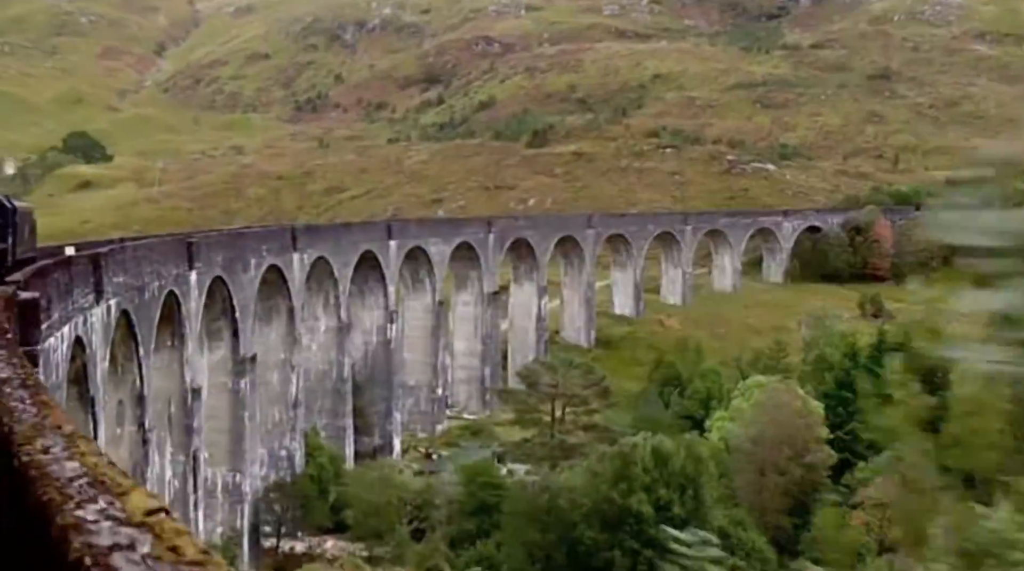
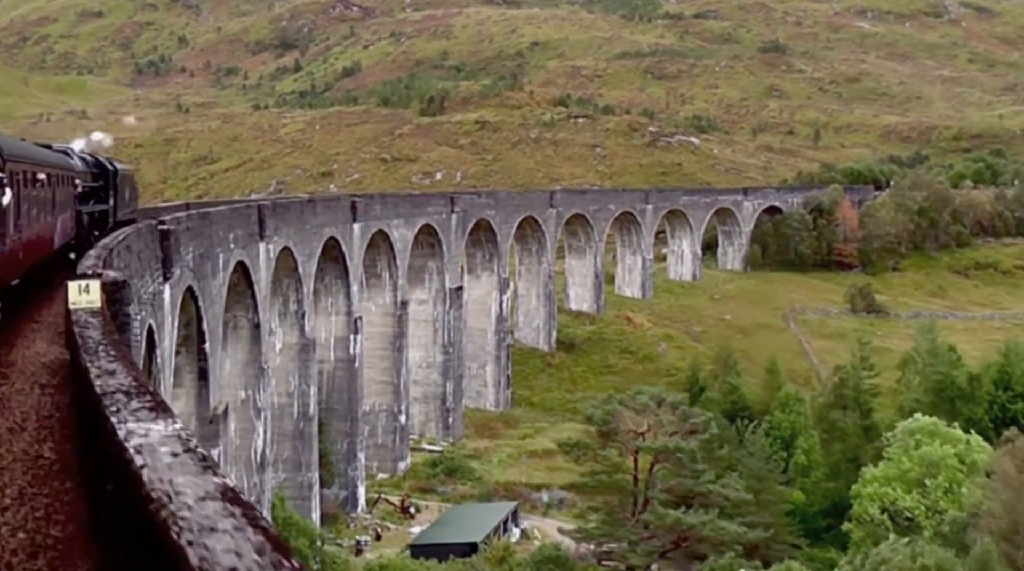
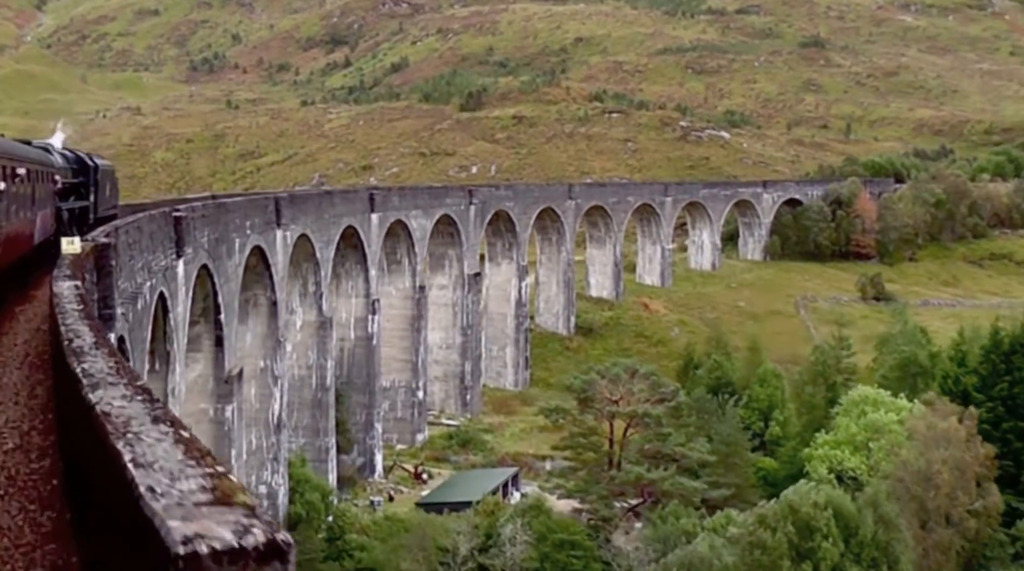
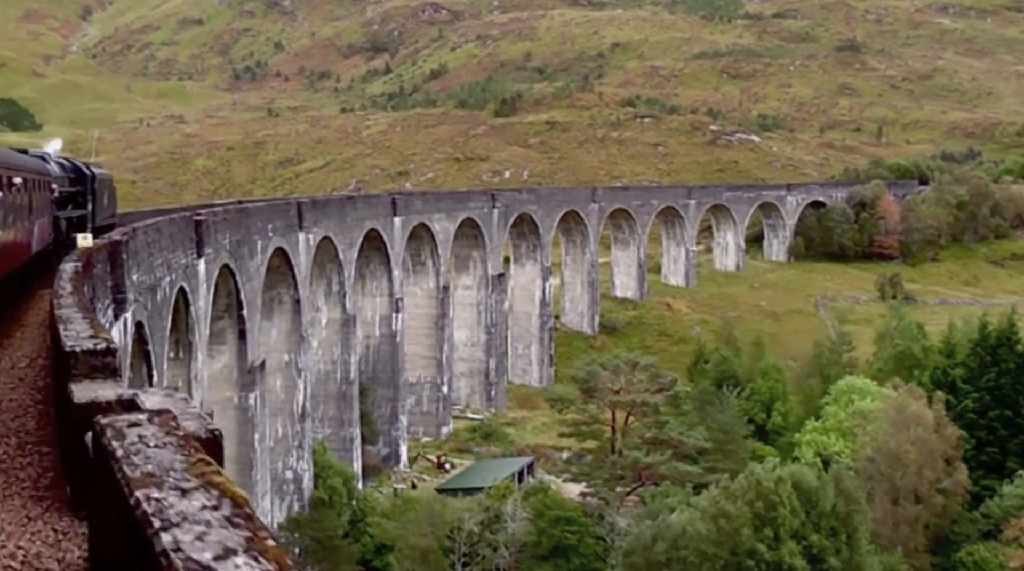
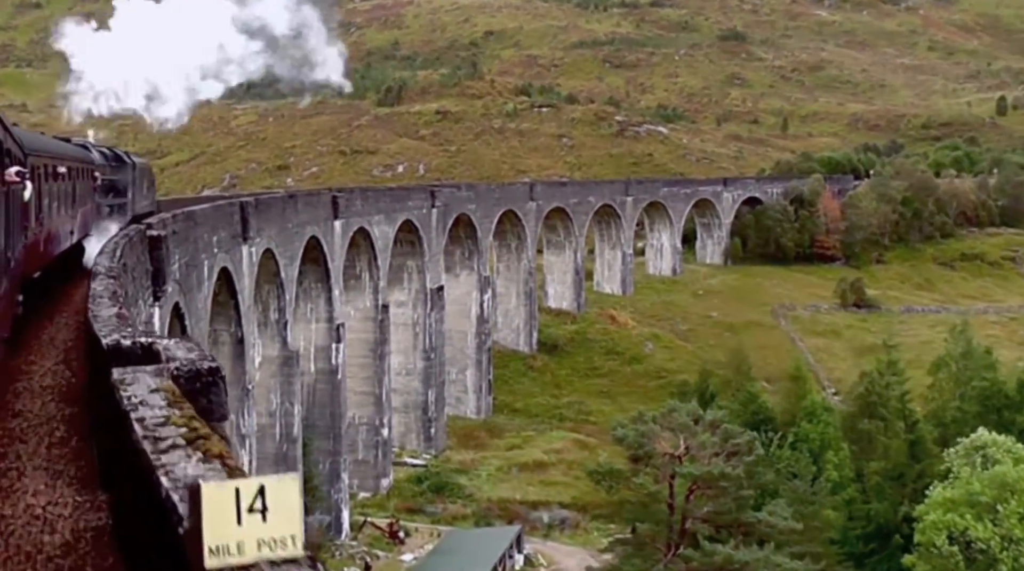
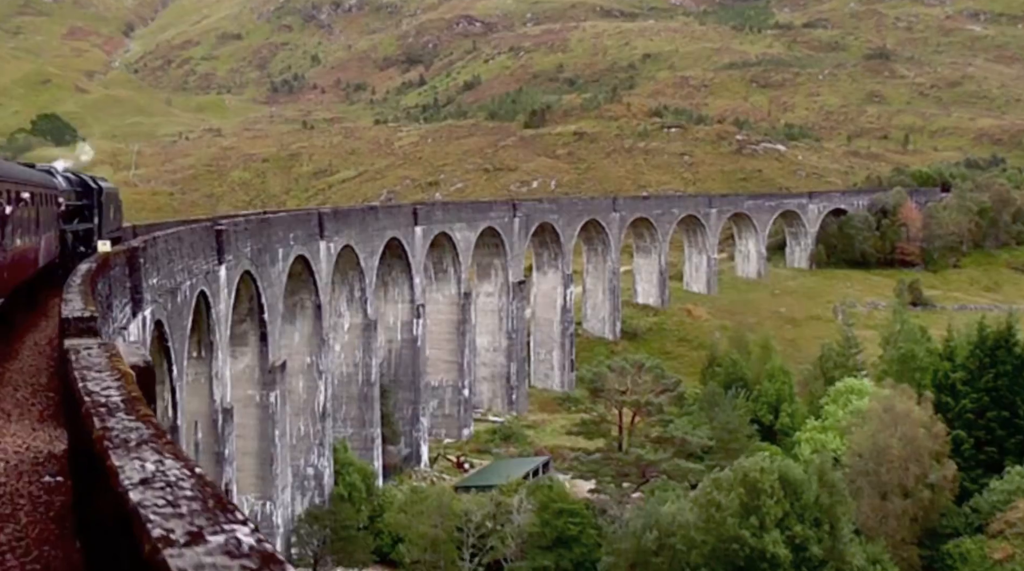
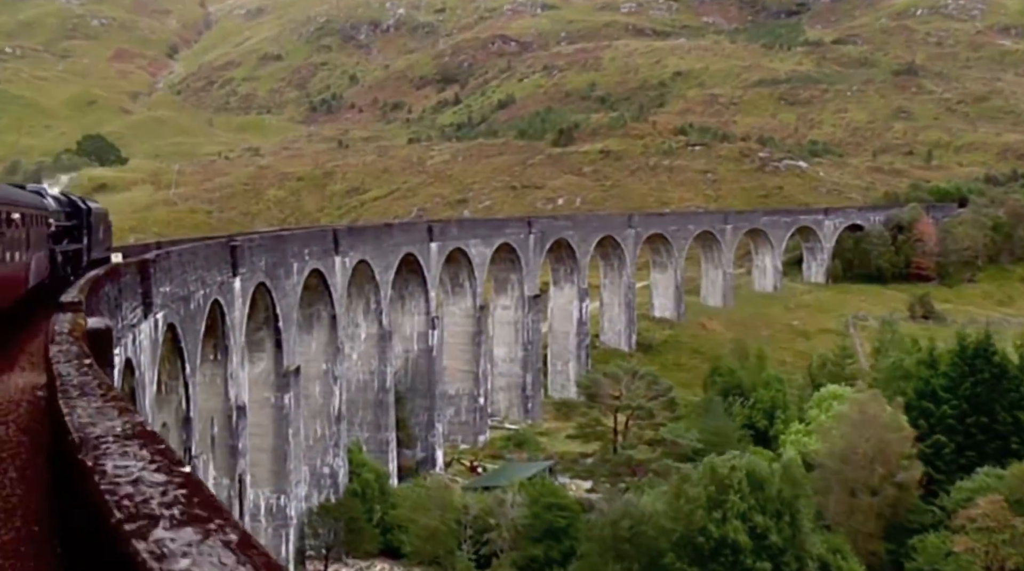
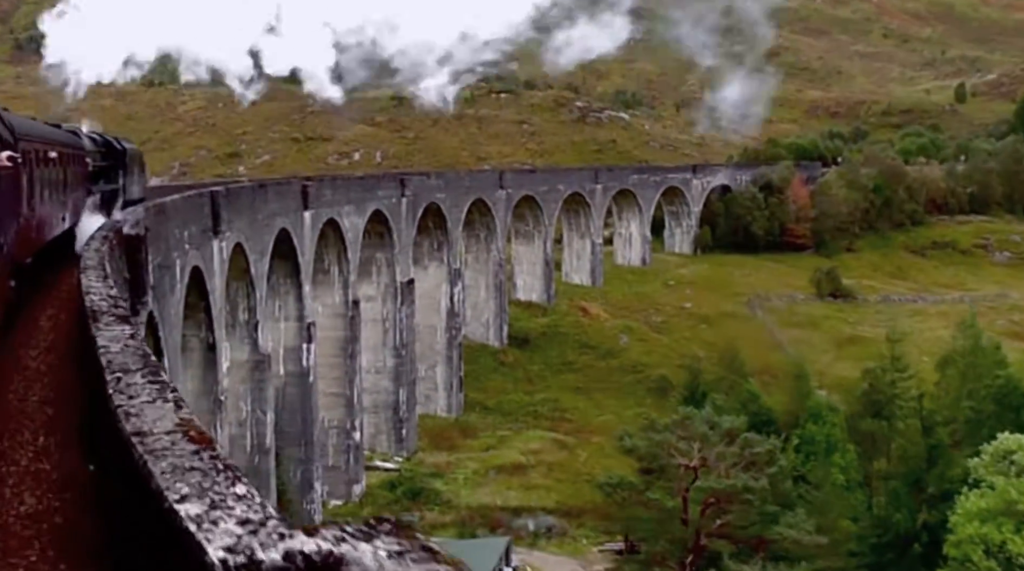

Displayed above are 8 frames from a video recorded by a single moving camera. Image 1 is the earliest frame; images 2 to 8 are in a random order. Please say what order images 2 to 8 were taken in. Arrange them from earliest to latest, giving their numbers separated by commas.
7, 6, 4, 3, 2, 5, 8
